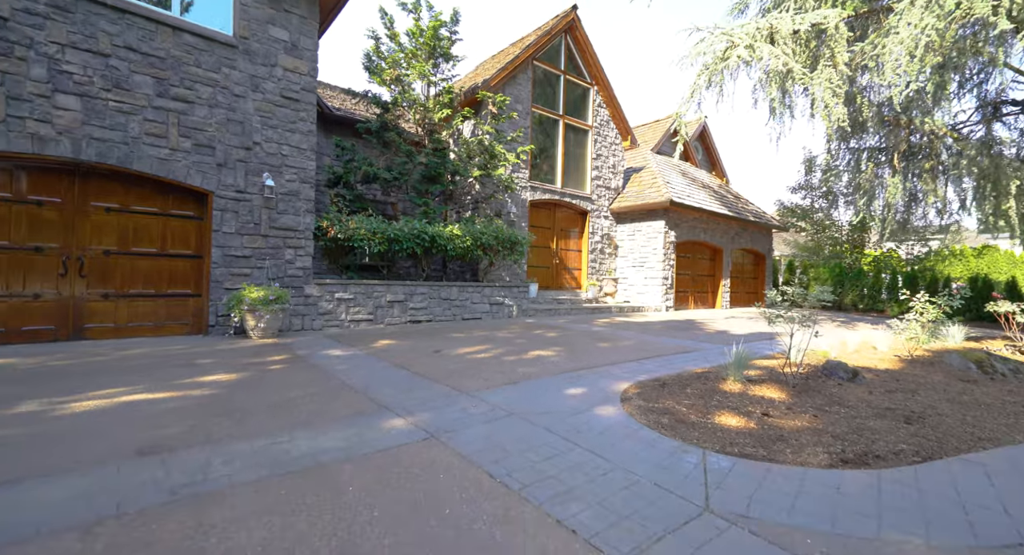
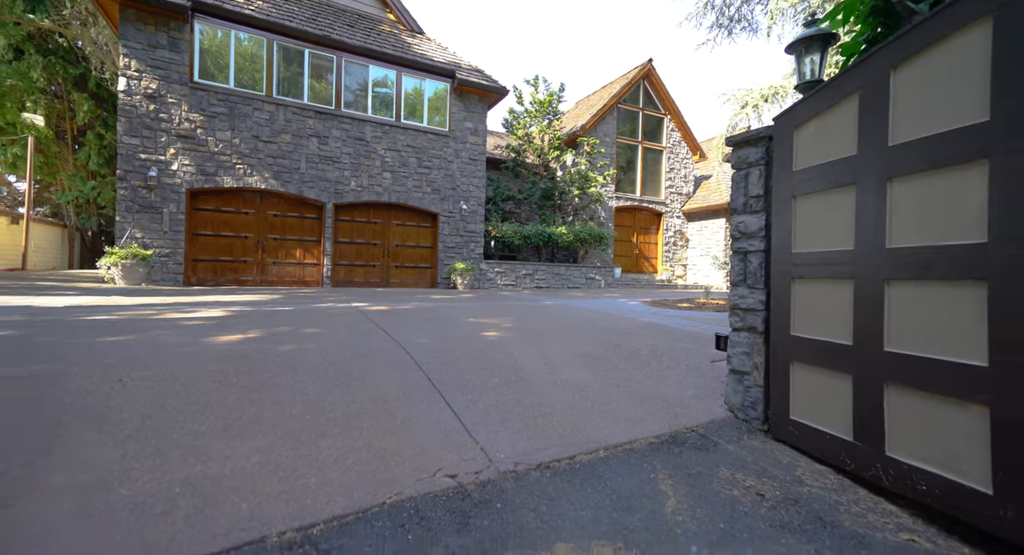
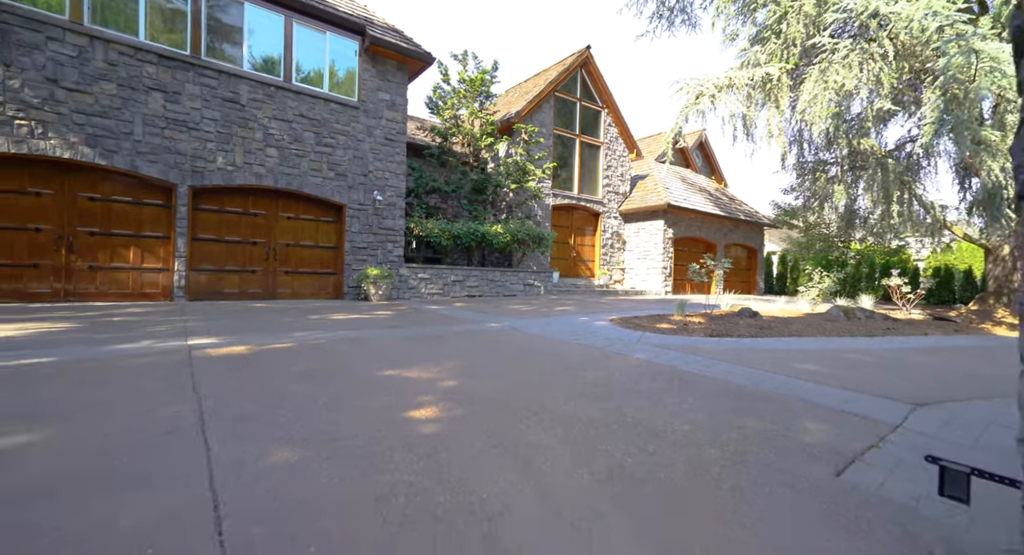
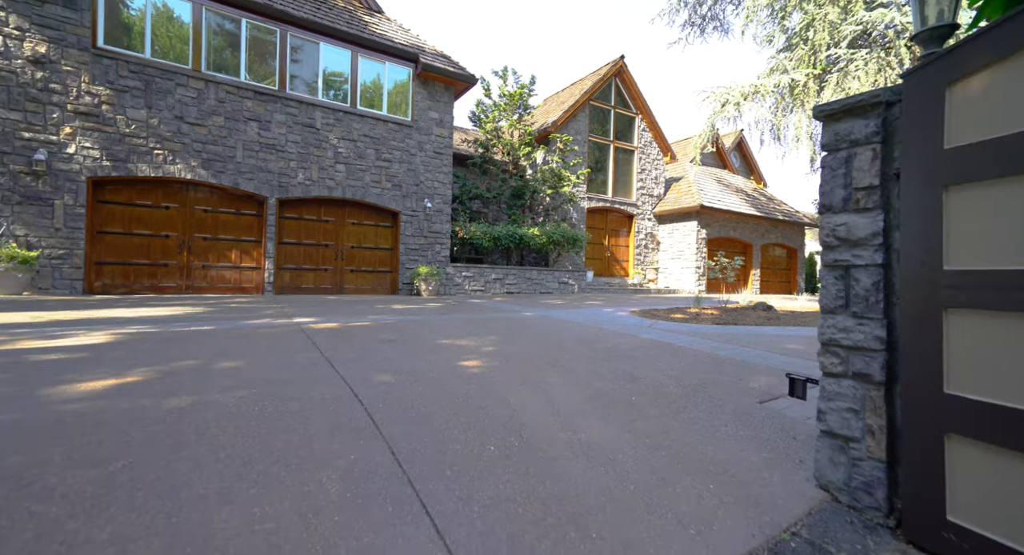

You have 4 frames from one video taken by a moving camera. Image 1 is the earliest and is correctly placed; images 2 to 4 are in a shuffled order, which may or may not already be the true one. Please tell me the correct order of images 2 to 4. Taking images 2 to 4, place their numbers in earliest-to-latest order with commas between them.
3, 4, 2
